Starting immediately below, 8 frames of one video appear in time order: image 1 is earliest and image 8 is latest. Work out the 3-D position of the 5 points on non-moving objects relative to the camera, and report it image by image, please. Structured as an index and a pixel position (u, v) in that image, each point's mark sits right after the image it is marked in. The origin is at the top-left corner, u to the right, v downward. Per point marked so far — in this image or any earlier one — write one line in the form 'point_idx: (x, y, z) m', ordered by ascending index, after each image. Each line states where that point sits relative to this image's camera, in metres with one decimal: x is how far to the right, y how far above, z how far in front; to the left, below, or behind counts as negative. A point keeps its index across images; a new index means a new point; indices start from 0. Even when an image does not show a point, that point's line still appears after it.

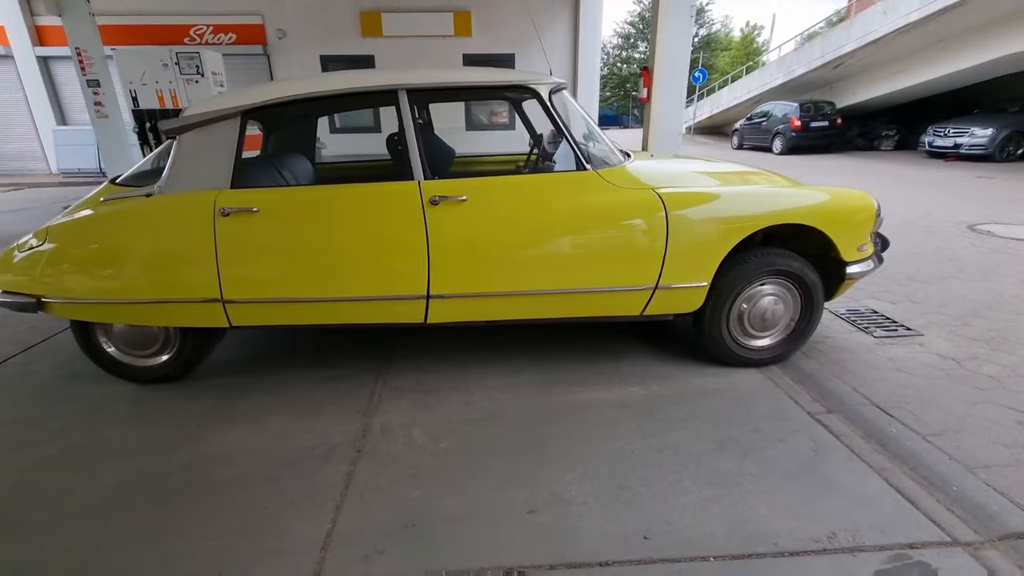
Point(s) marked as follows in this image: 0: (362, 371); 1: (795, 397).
0: (-1.0, -0.5, +3.2) m
1: (+1.6, -0.6, +2.9) m
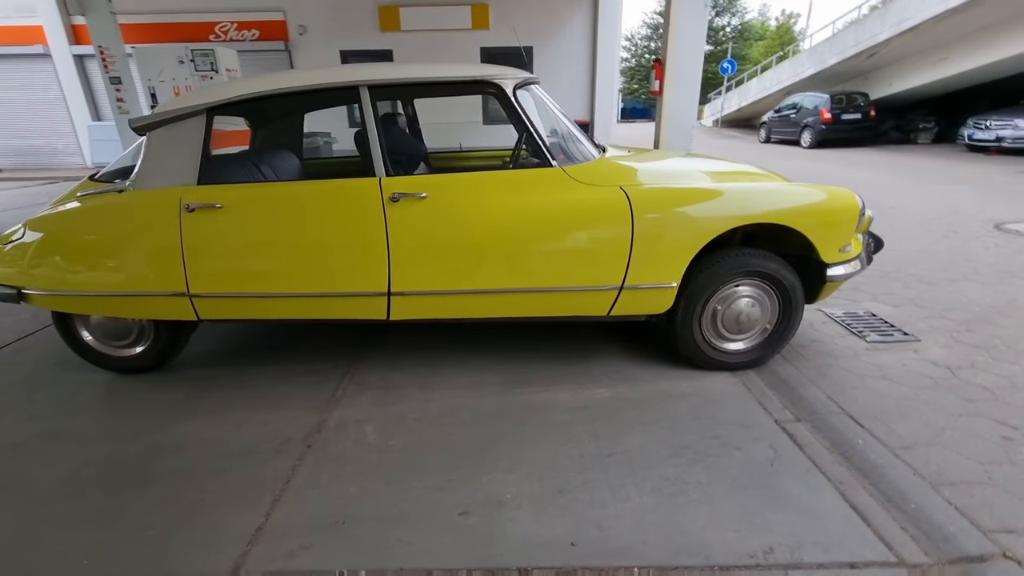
0: (-1.2, -0.5, +3.2) m
1: (+1.4, -0.6, +2.8) m
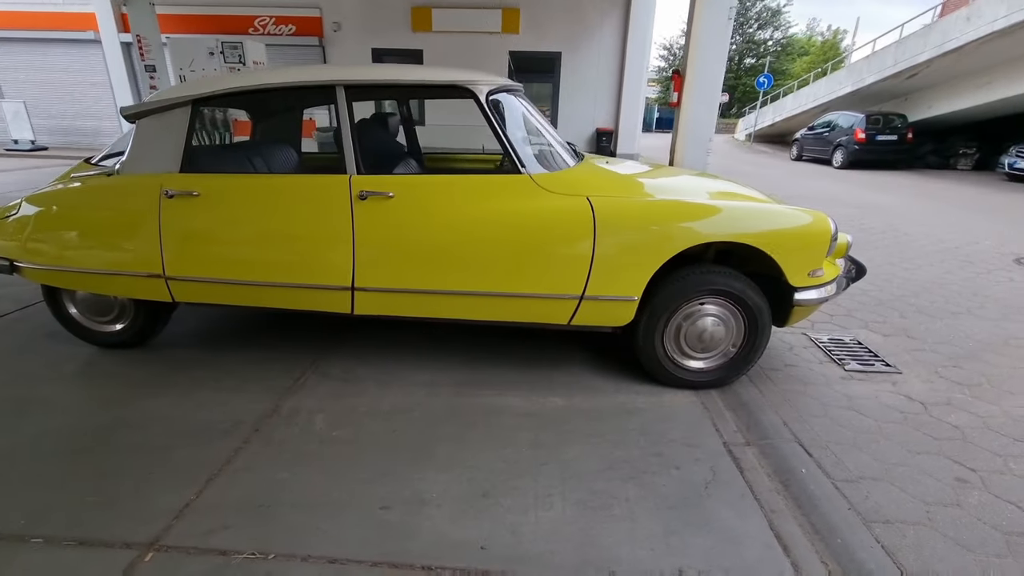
0: (-1.4, -0.4, +3.3) m
1: (+1.1, -0.7, +2.8) m
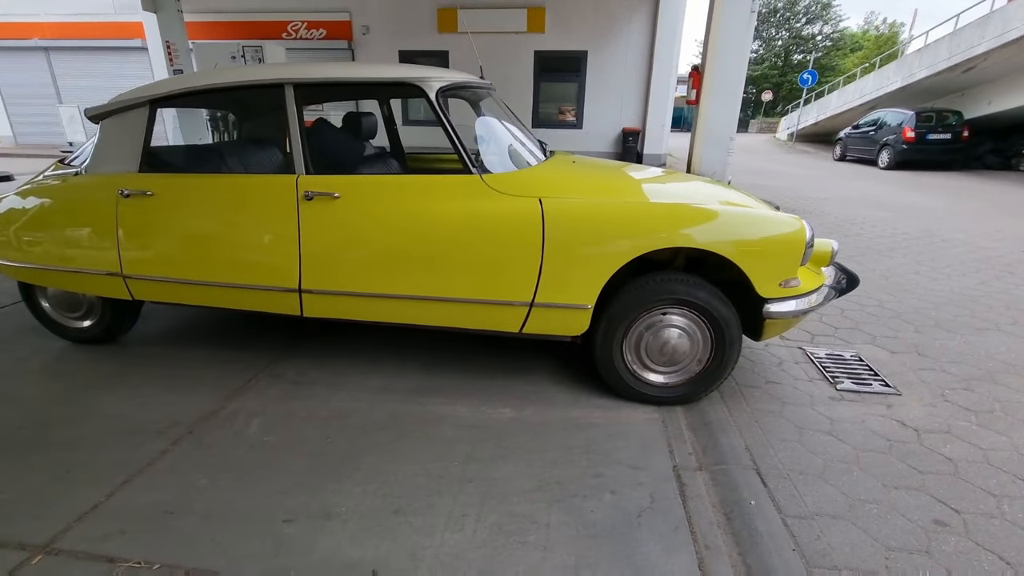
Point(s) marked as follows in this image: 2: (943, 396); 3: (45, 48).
0: (-1.7, -0.4, +3.3) m
1: (+0.8, -0.8, +2.6) m
2: (+2.7, -0.7, +3.1) m
3: (-13.1, +6.8, +14.3) m
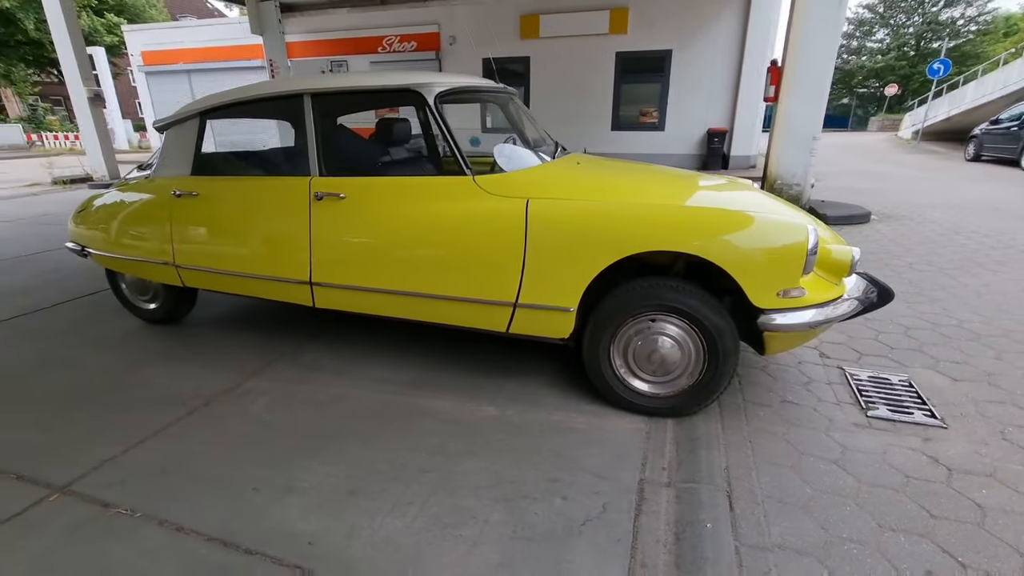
0: (-1.6, -0.4, +3.6) m
1: (+0.7, -0.8, +2.4) m
2: (+2.6, -0.8, +2.6) m
3: (-10.6, +7.2, +16.6) m
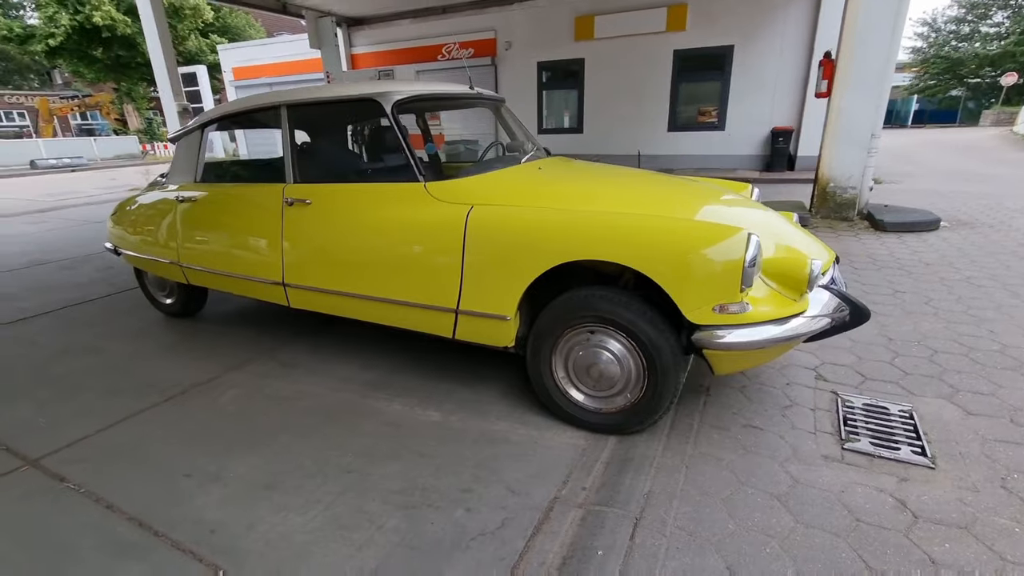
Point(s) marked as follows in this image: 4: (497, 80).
0: (-1.8, -0.4, +3.9) m
1: (+0.3, -0.9, +2.3) m
2: (+2.2, -0.9, +2.3) m
3: (-8.6, +7.3, +18.0) m
4: (-0.4, +5.6, +13.6) m
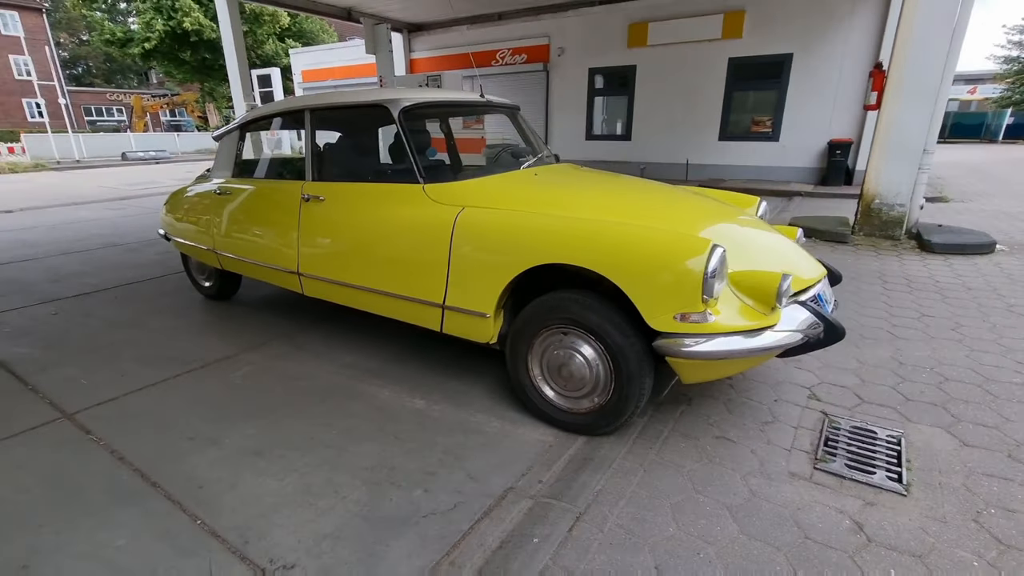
0: (-1.8, -0.3, +4.2) m
1: (+0.1, -0.9, +2.4) m
2: (+2.0, -1.0, +2.2) m
3: (-6.7, +7.6, +18.9) m
4: (+1.0, +5.5, +13.7) m
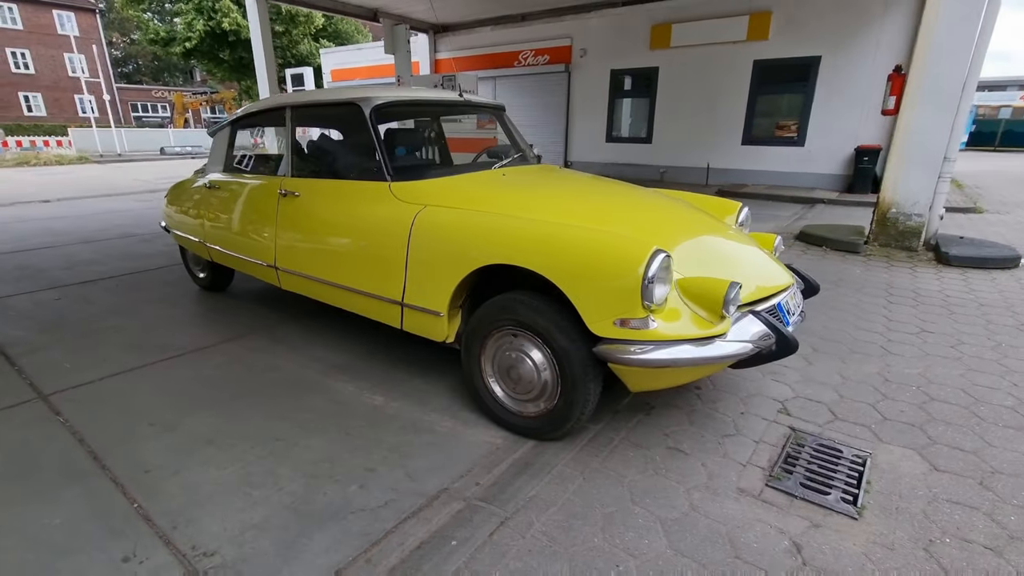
0: (-1.9, -0.2, +4.2) m
1: (-0.2, -0.9, +2.4) m
2: (+1.7, -1.0, +2.0) m
3: (-5.8, +7.8, +19.3) m
4: (+1.5, +5.5, +13.6) m
